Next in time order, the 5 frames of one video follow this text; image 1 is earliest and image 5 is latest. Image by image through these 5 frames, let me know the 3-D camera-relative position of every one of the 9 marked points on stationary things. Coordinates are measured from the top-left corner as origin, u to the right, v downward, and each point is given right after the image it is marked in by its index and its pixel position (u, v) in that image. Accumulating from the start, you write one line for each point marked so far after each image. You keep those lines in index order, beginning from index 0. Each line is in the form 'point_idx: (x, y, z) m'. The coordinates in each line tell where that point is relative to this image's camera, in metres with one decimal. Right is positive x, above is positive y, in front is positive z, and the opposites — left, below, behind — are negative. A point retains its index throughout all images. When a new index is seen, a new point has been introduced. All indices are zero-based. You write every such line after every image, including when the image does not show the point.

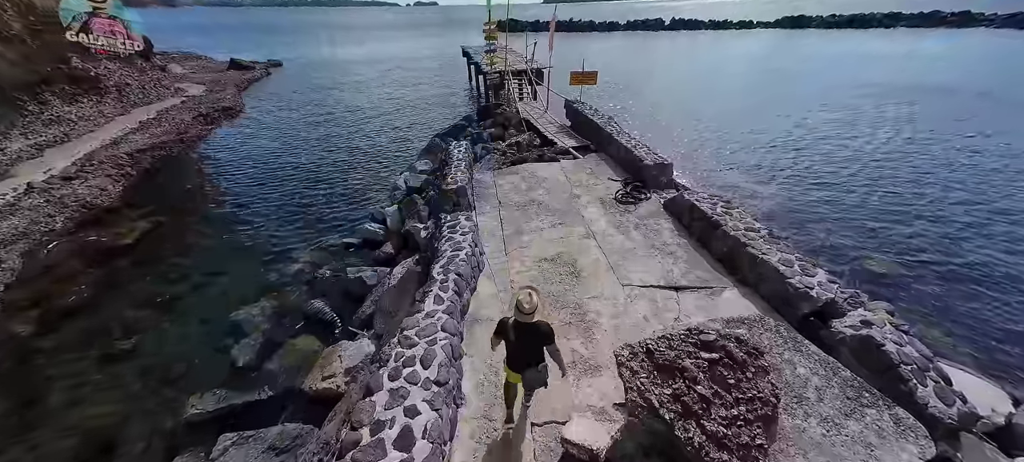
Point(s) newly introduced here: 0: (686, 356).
0: (+2.5, -1.8, +4.7) m
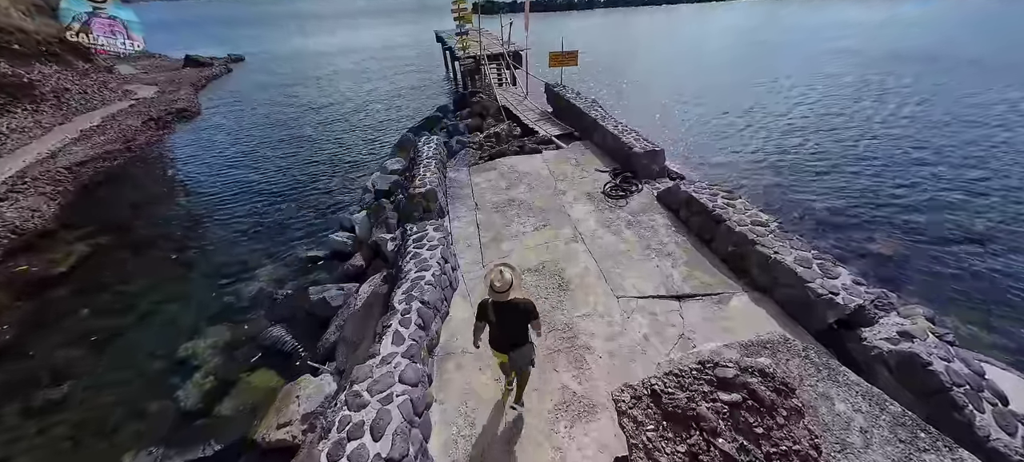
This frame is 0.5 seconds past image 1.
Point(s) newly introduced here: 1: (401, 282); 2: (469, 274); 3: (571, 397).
0: (+2.2, -1.9, +3.8) m
1: (-2.0, -0.9, +6.0) m
2: (-0.9, -0.9, +6.9) m
3: (+0.9, -2.4, +4.7) m
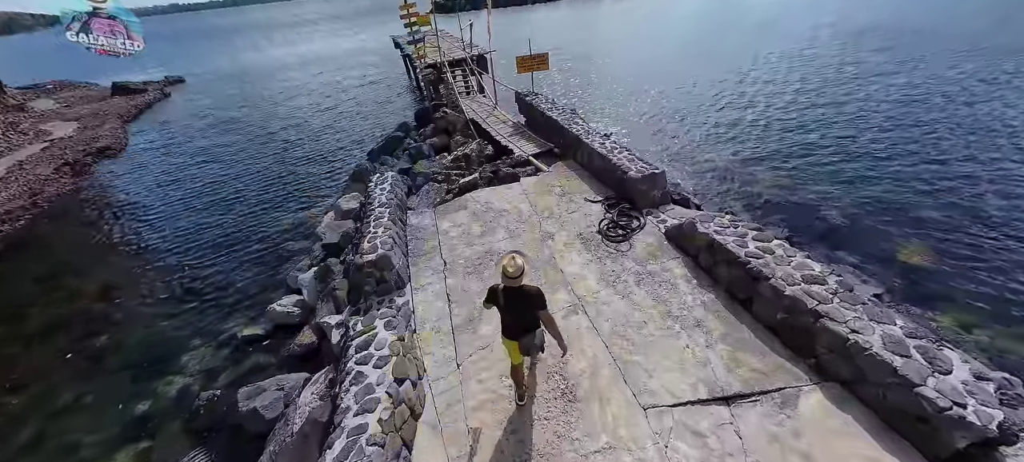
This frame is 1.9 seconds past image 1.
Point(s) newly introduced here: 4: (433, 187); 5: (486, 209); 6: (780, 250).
0: (+2.2, -3.1, +2.1) m
1: (-2.2, -2.5, +4.1) m
2: (-1.1, -2.4, +5.1) m
3: (+0.9, -3.7, +2.9) m
4: (-2.6, +1.4, +10.5) m
5: (-0.7, +0.6, +8.9) m
6: (+4.6, -0.3, +5.6) m
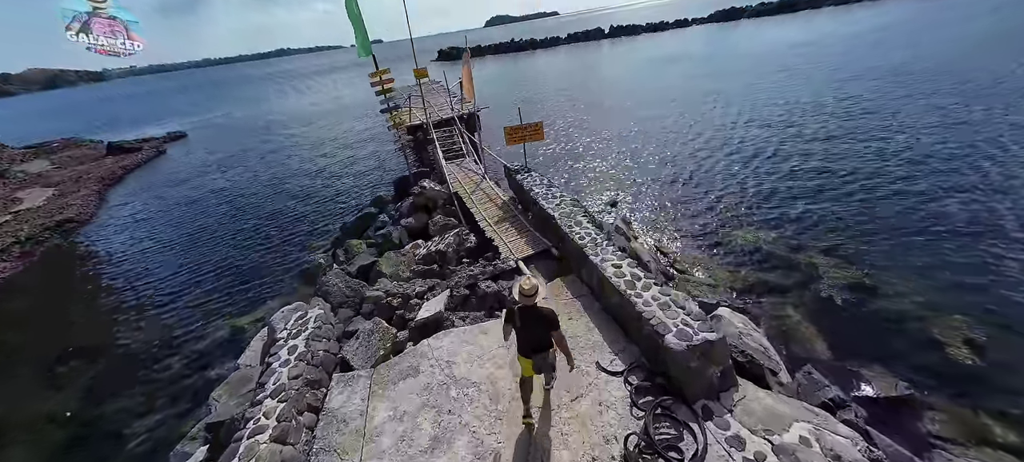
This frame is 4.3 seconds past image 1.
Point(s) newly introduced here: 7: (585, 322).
0: (+1.6, -5.6, -1.4) m
1: (-2.8, -5.3, +0.8) m
2: (-1.7, -5.2, +1.7) m
3: (+0.3, -6.3, -0.6) m
4: (-3.0, -2.1, +7.5) m
5: (-1.2, -2.7, +5.8) m
6: (+4.1, -3.1, +2.3) m
7: (+1.5, -1.8, +6.4) m
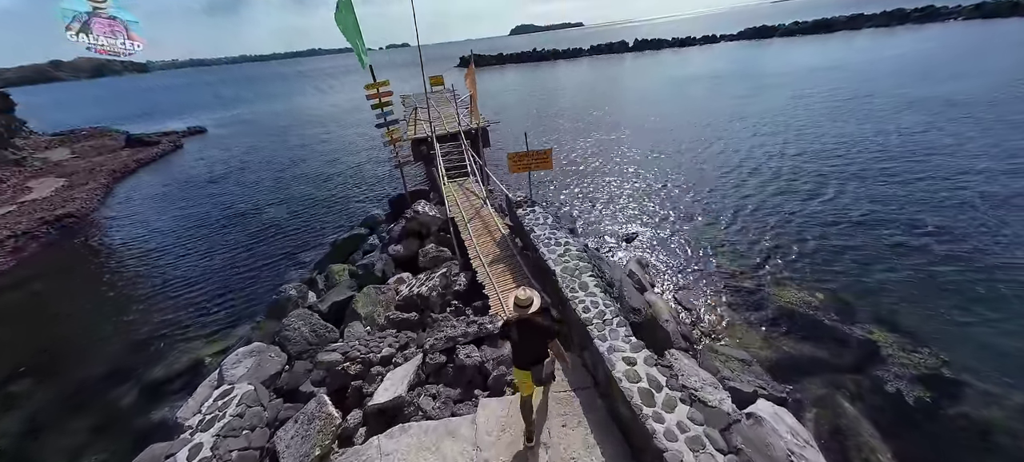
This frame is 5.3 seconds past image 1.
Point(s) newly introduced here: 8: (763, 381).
0: (+0.7, -6.7, -3.1) m
1: (-3.6, -6.2, -0.8) m
2: (-2.4, -6.2, +0.1) m
3: (-0.6, -7.3, -2.3) m
4: (-3.4, -3.1, +6.0) m
5: (-1.6, -3.8, +4.2) m
6: (+3.5, -4.5, +0.6) m
7: (+1.1, -3.1, +4.8) m
8: (+6.2, -3.6, +7.8) m
